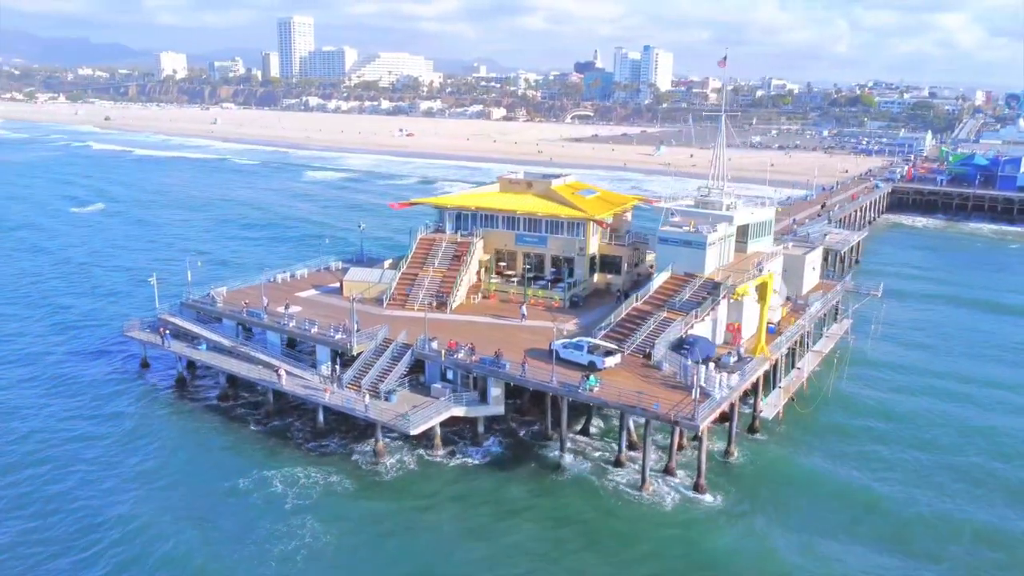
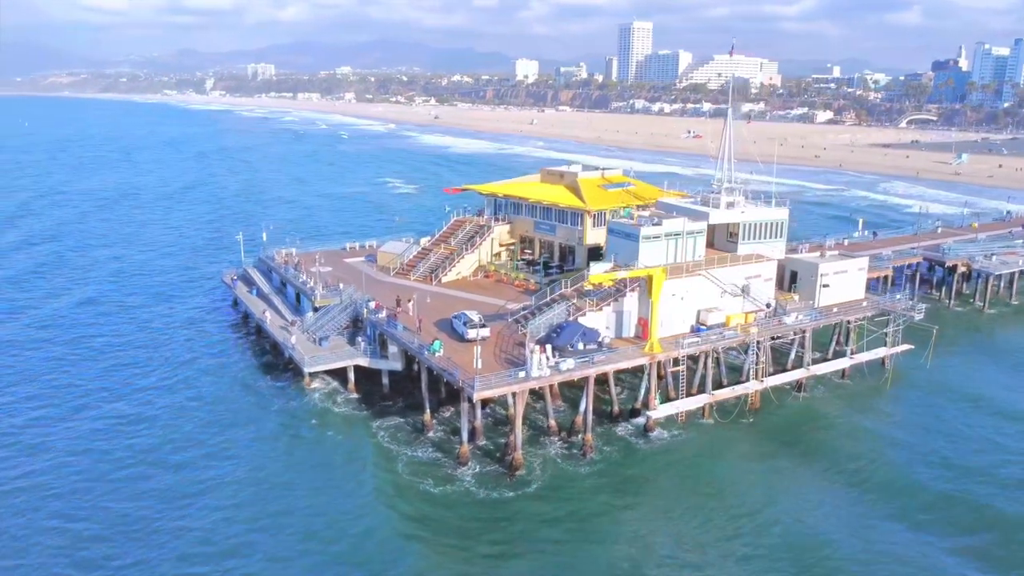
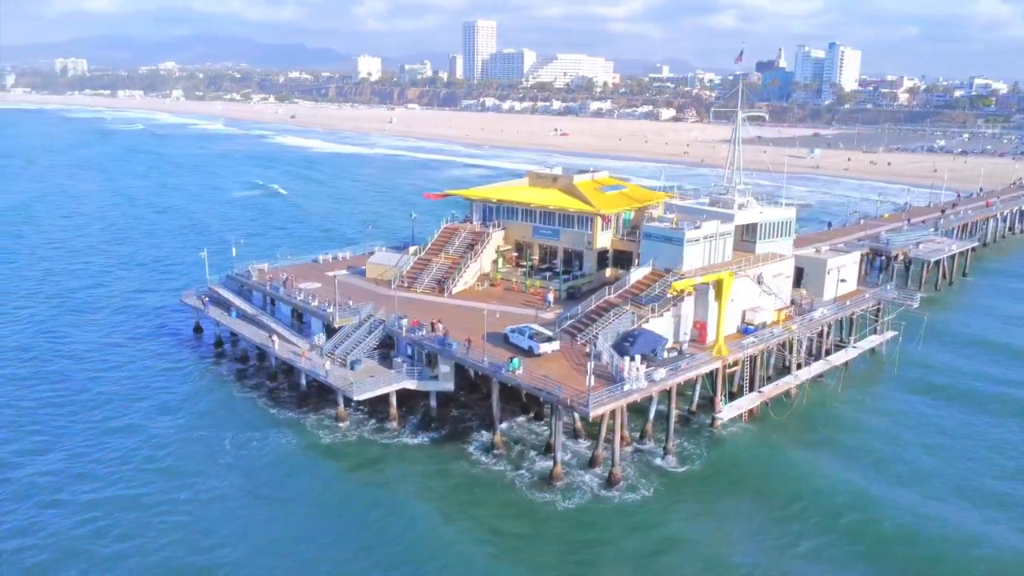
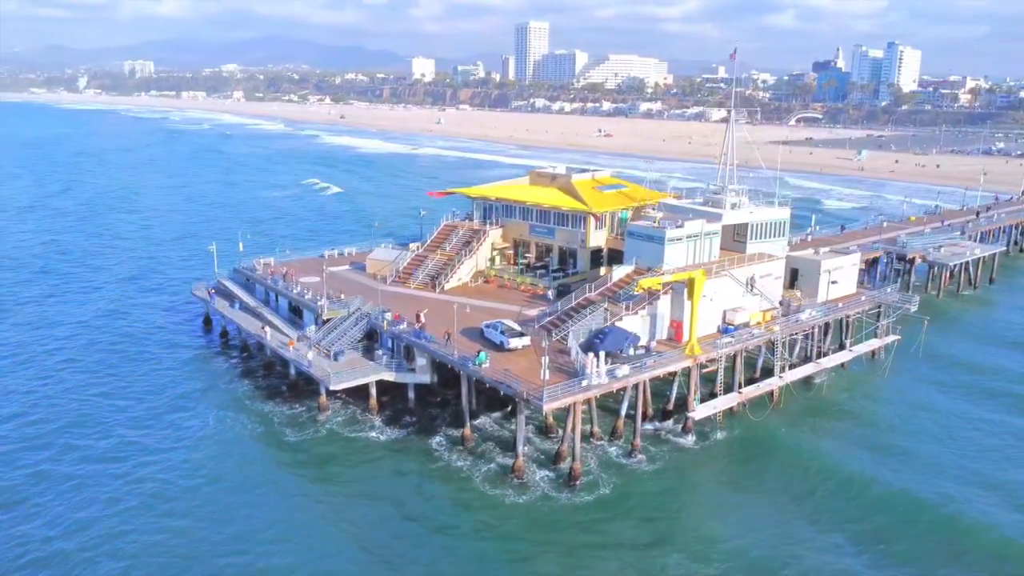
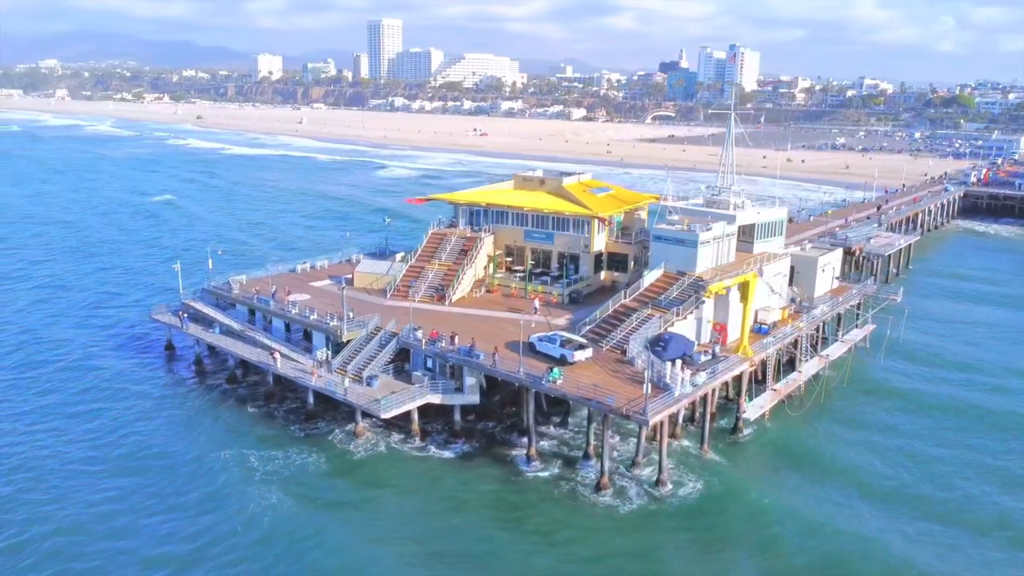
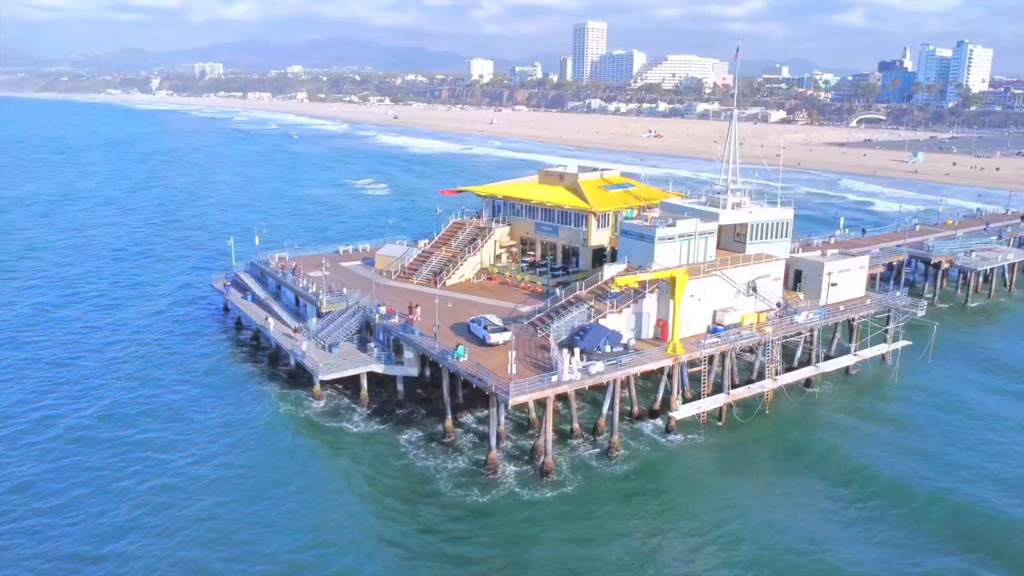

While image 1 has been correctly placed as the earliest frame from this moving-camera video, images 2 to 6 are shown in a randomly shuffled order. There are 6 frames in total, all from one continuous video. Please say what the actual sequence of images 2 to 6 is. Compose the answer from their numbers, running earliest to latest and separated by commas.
5, 3, 4, 6, 2
